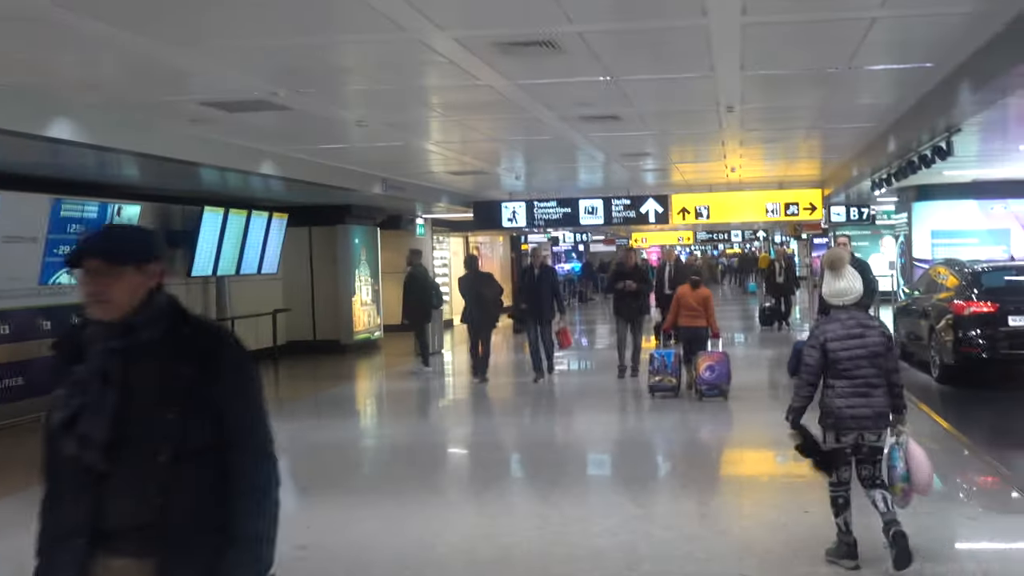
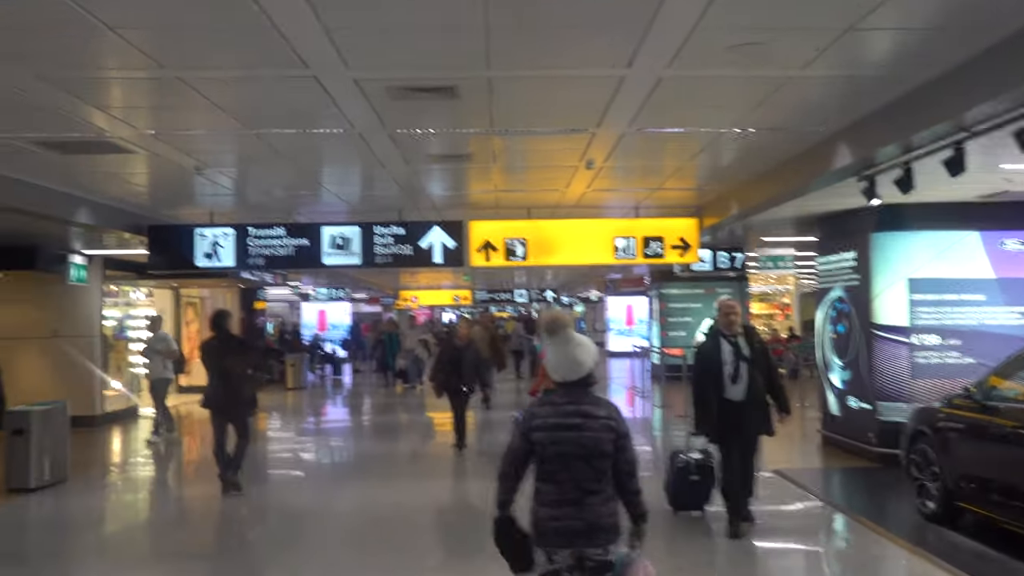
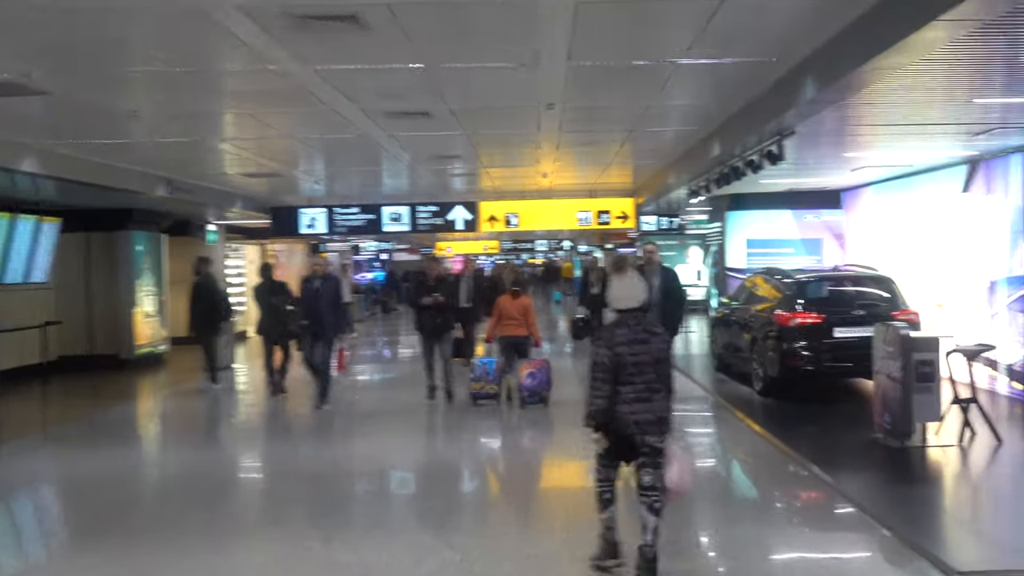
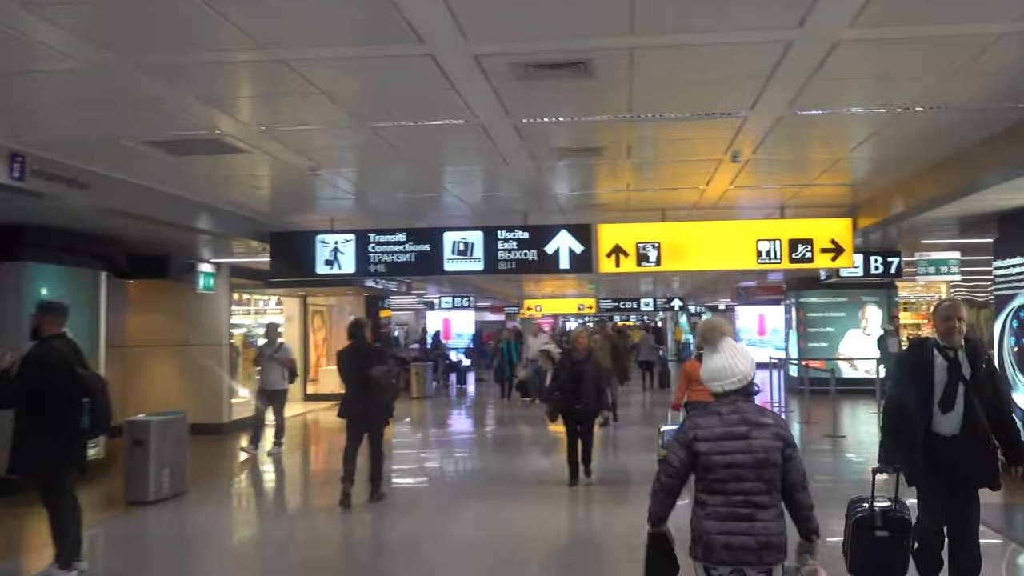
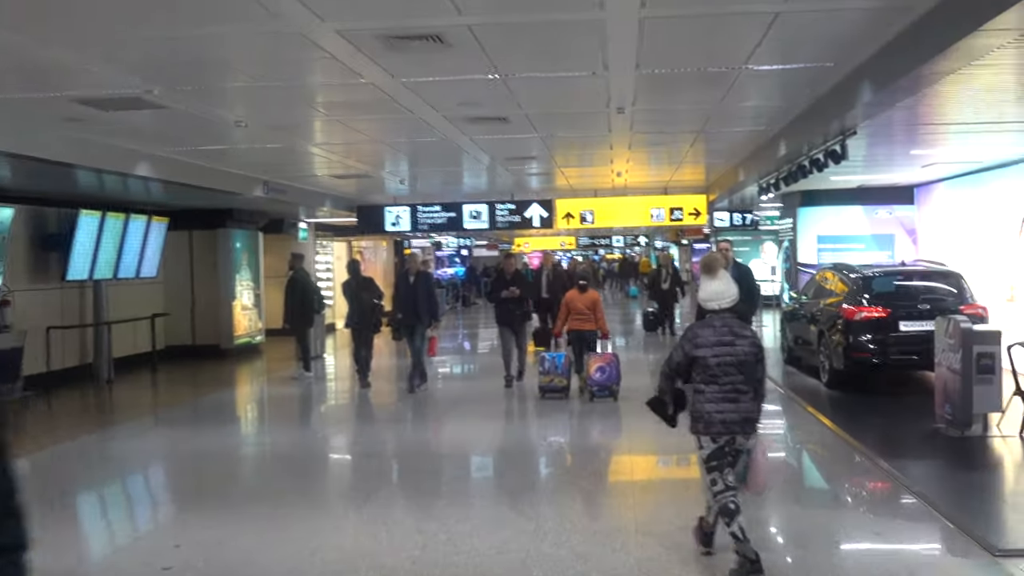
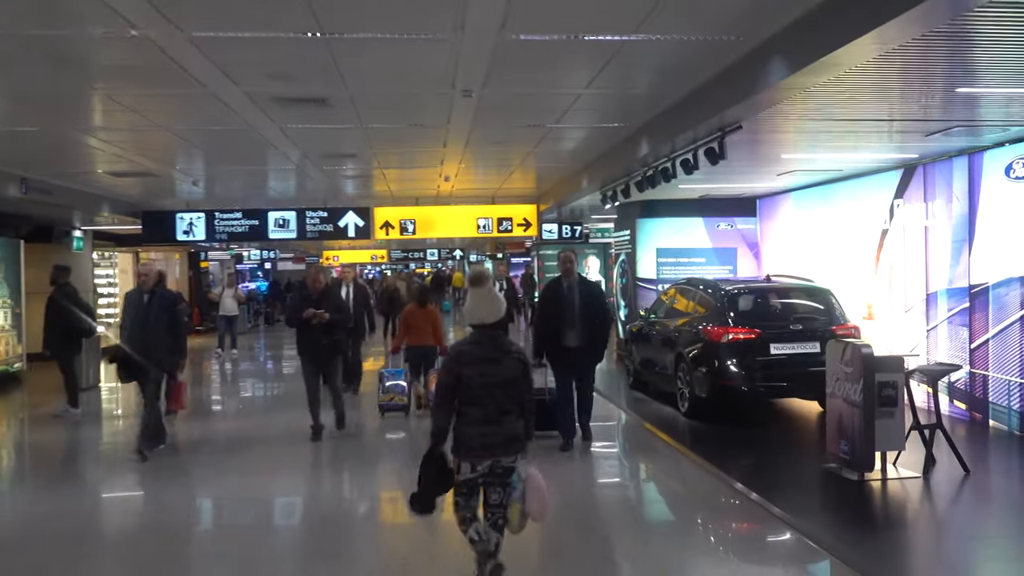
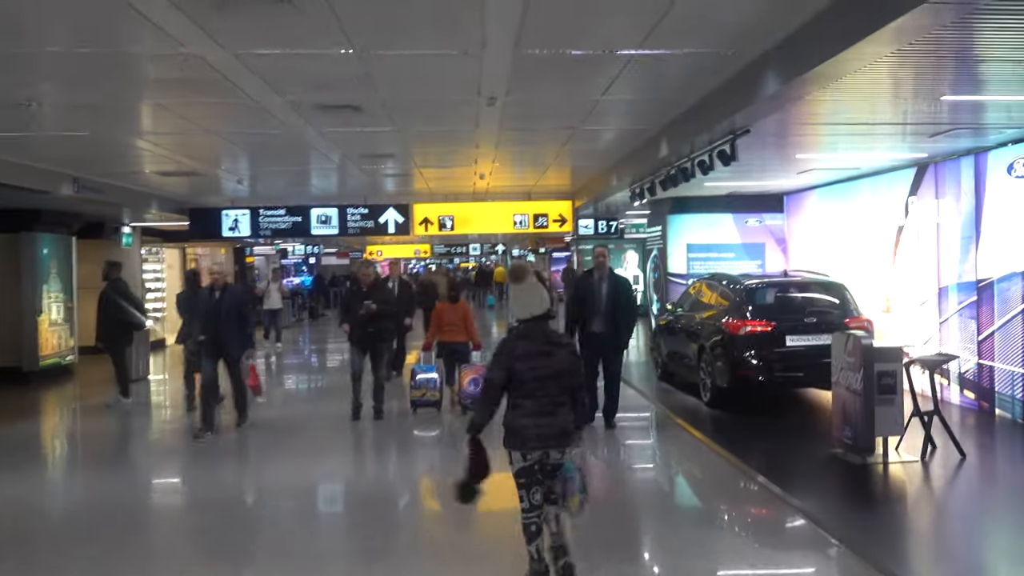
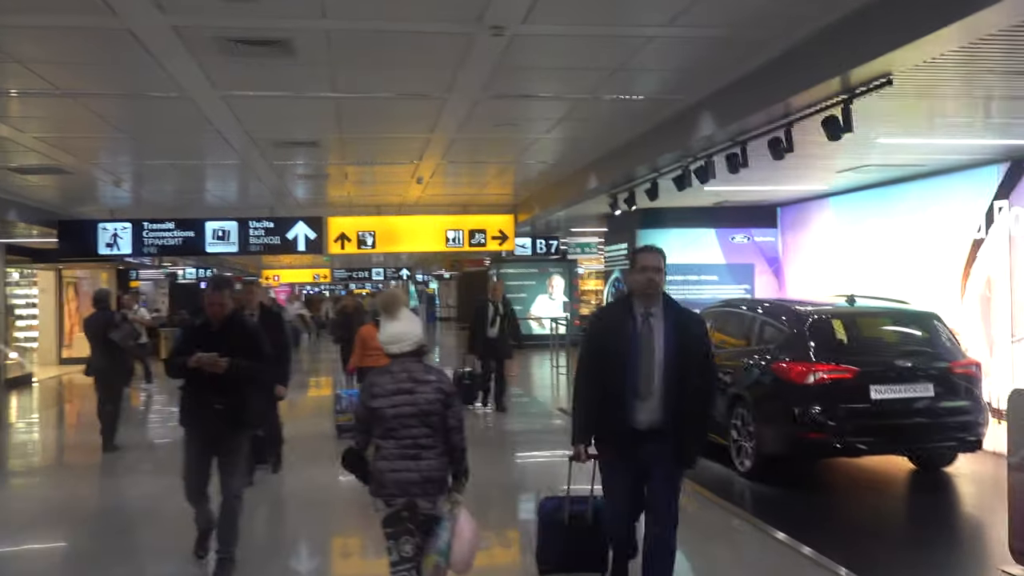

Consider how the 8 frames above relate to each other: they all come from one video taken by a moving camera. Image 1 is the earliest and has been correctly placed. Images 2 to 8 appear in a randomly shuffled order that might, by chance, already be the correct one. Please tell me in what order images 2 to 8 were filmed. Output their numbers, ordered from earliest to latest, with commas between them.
5, 3, 7, 6, 8, 2, 4
